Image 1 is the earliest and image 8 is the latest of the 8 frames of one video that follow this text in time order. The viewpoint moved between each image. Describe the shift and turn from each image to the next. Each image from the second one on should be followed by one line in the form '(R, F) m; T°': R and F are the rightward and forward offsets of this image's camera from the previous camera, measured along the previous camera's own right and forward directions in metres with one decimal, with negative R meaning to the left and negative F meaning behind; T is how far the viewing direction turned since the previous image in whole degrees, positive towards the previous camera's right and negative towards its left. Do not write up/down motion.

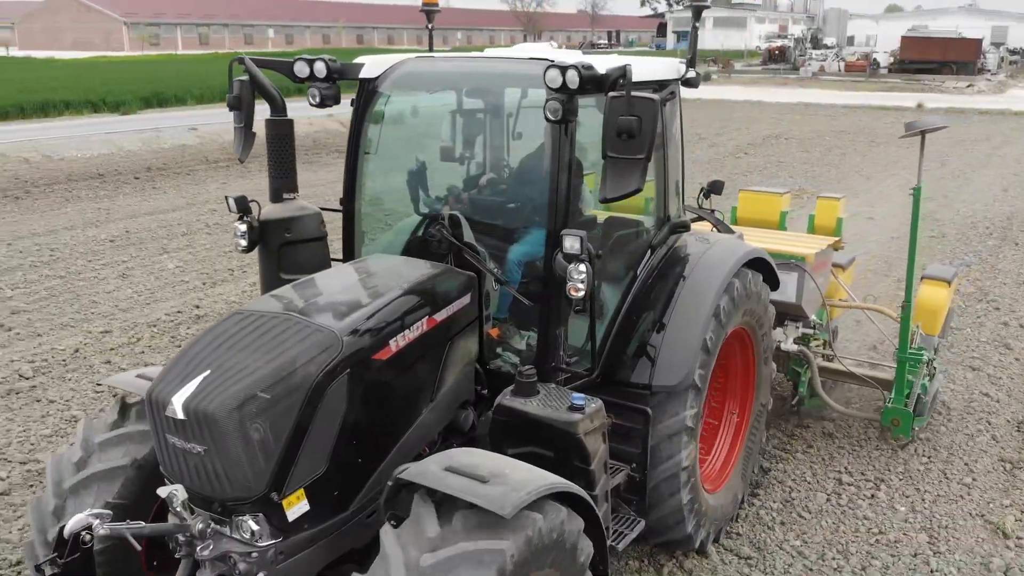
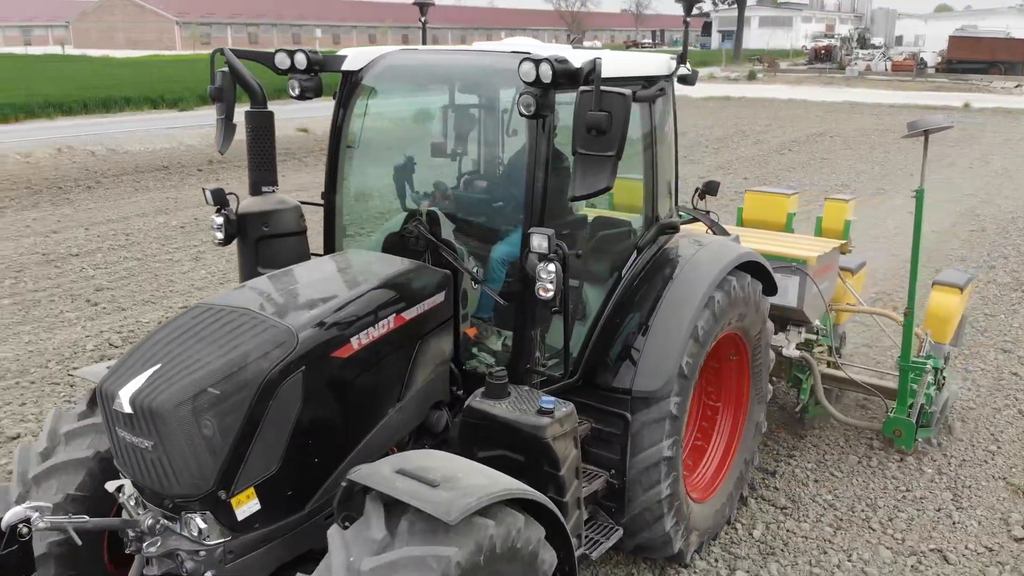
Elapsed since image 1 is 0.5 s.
(+0.2, +0.1) m; -3°
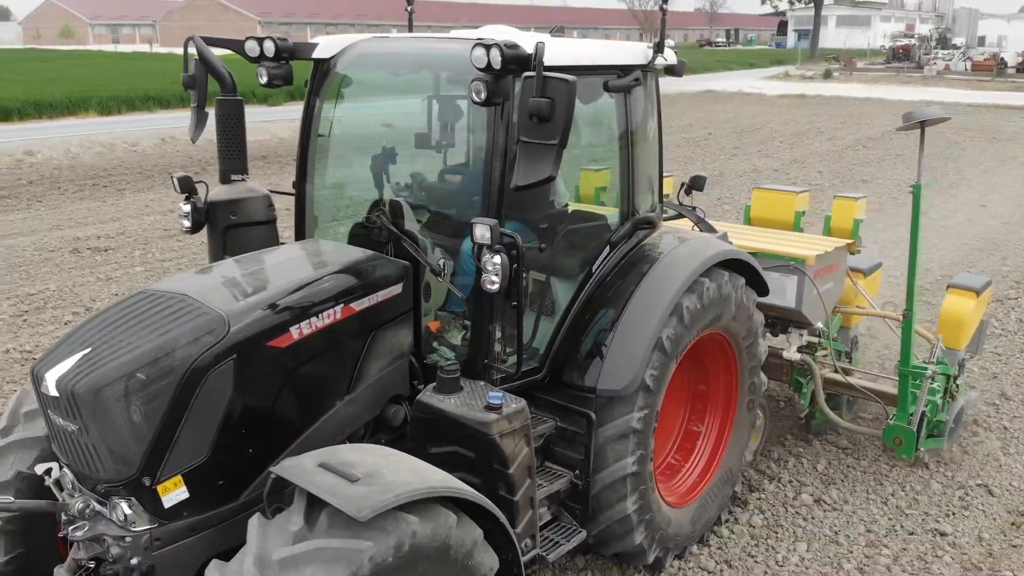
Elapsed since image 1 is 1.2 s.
(+0.4, +0.1) m; -4°
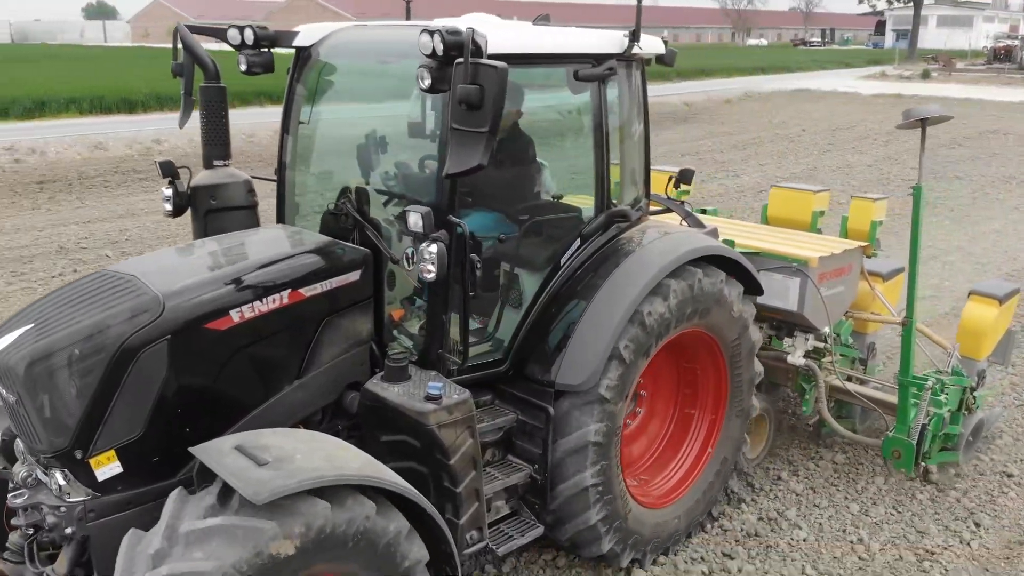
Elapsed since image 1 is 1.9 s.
(+0.4, +0.1) m; -5°
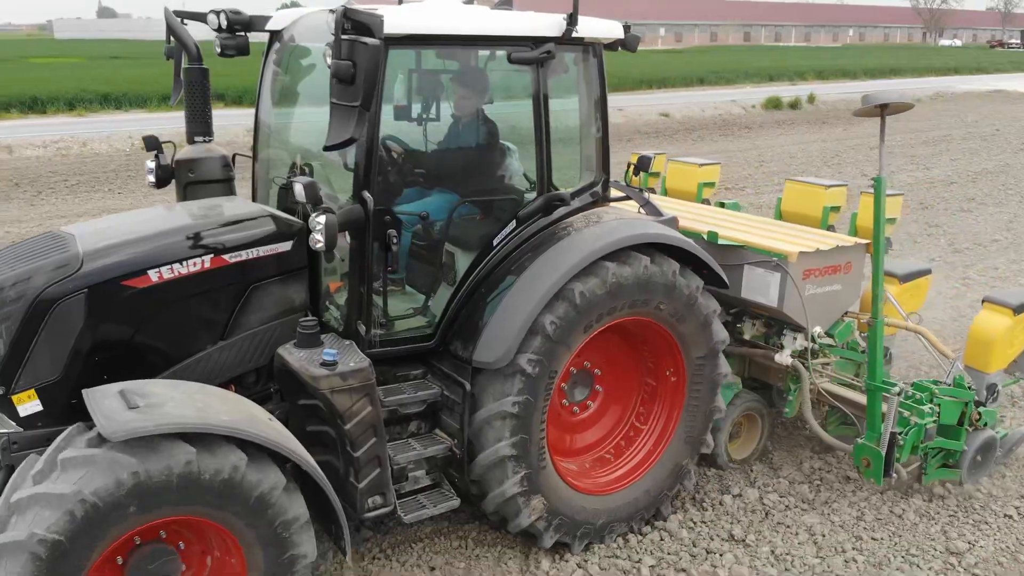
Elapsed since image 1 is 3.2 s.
(+0.9, 0.0) m; -10°
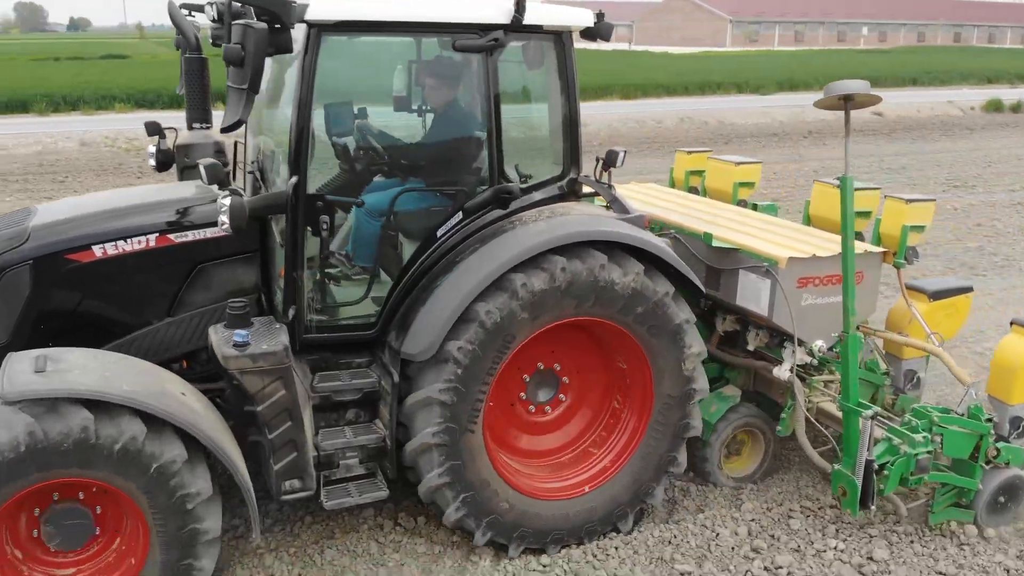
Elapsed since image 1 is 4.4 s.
(+0.9, +0.2) m; -11°
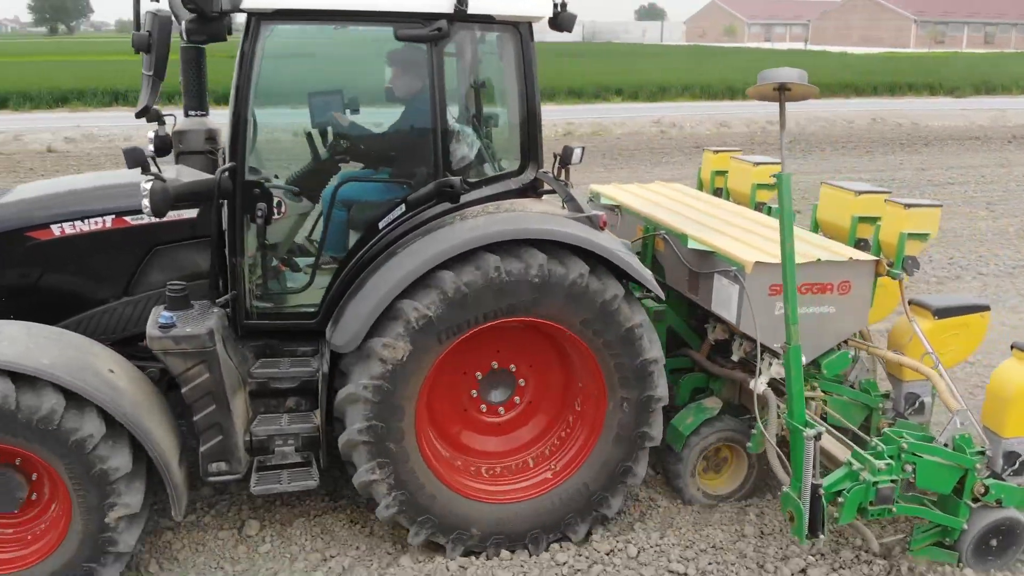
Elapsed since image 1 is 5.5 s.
(+0.8, +0.2) m; -9°
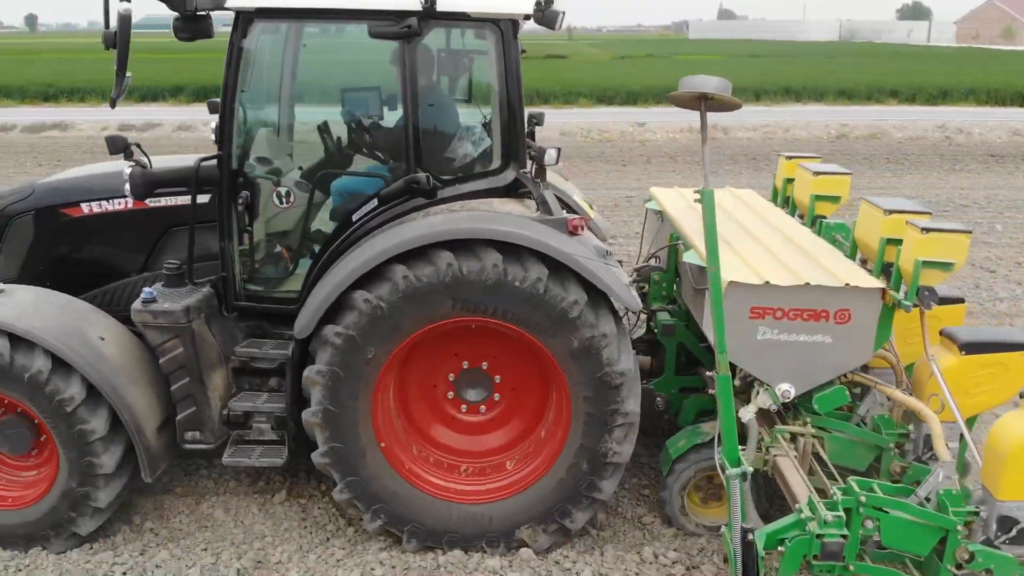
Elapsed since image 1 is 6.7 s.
(+1.0, +0.2) m; -14°
